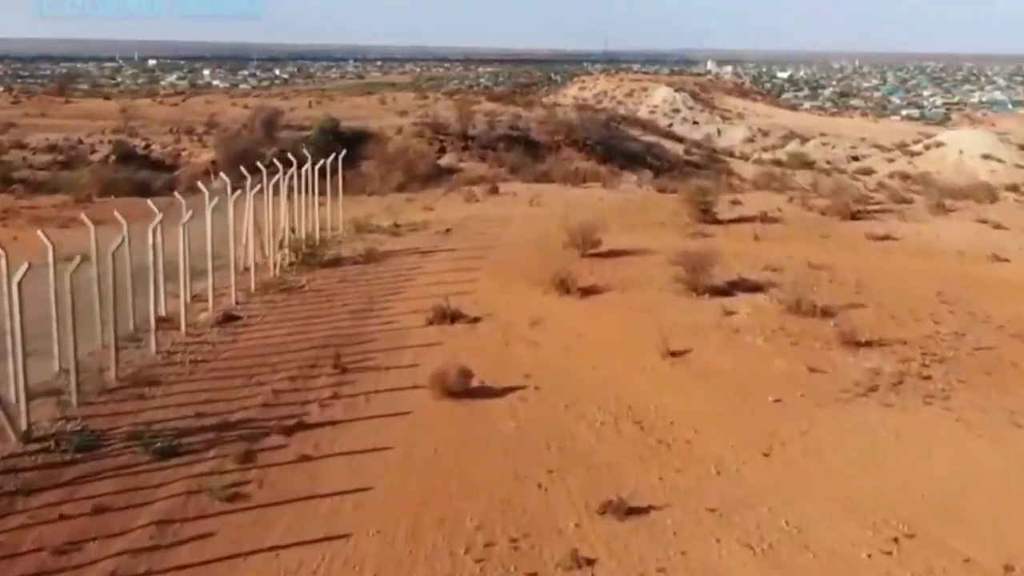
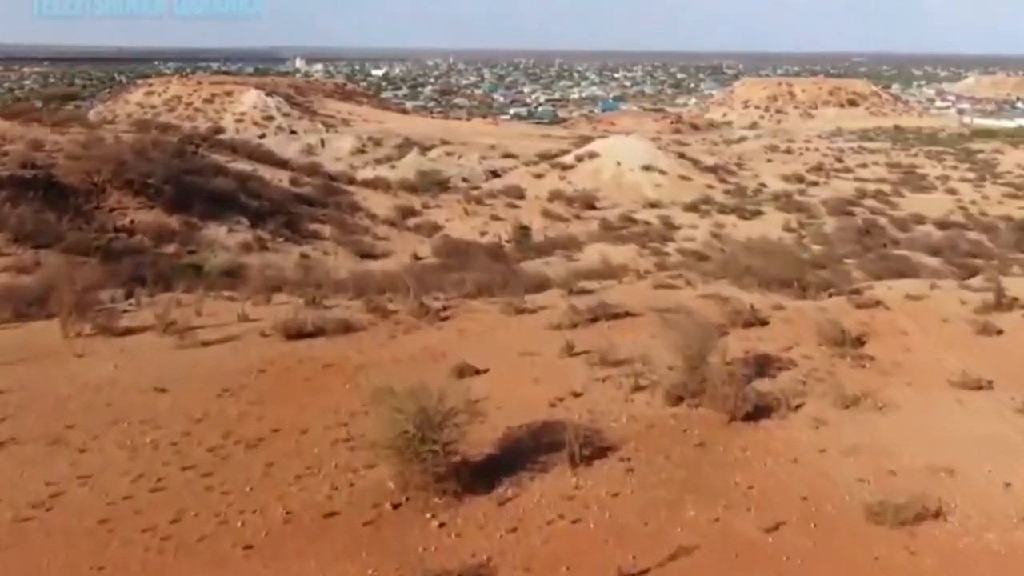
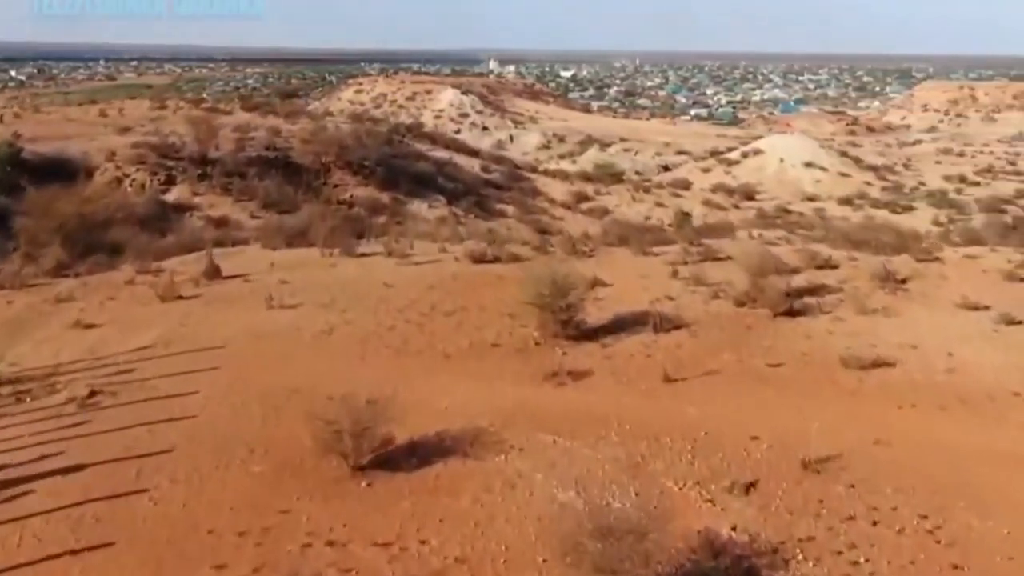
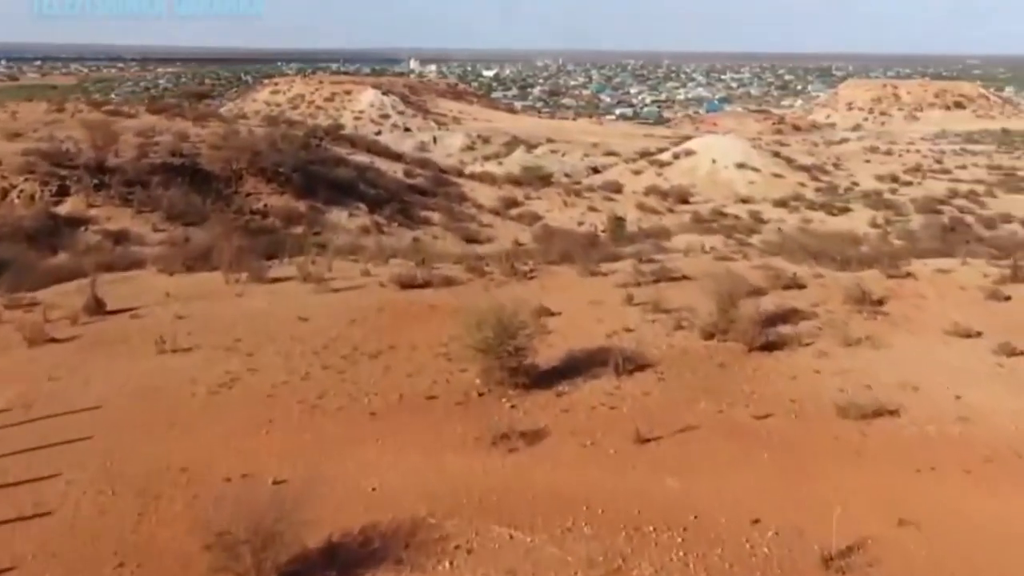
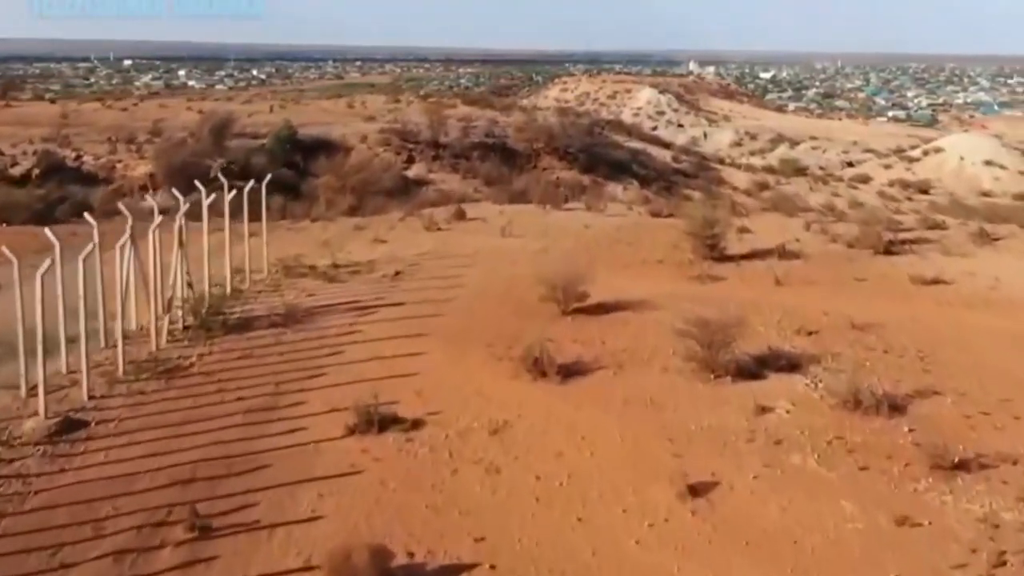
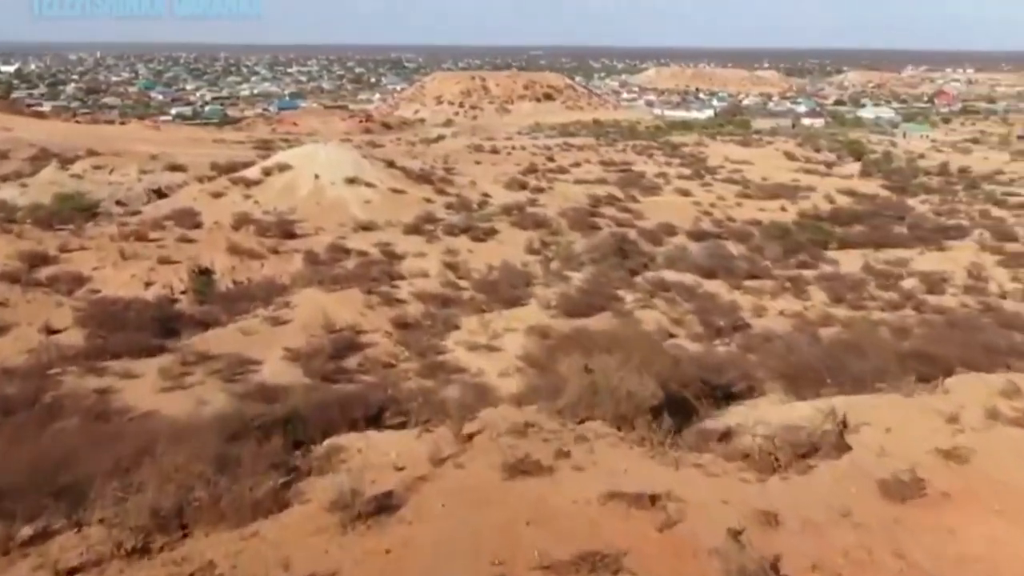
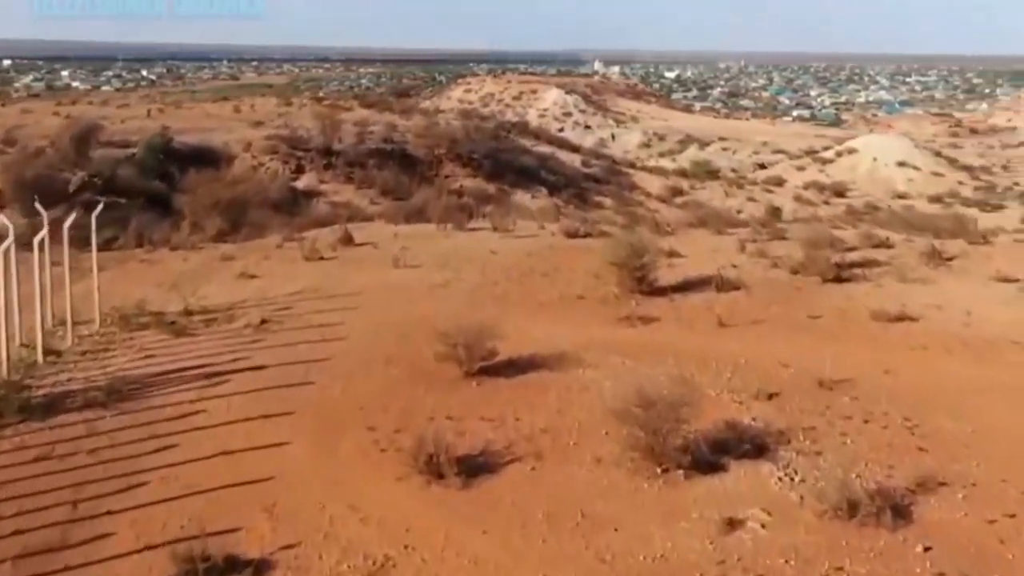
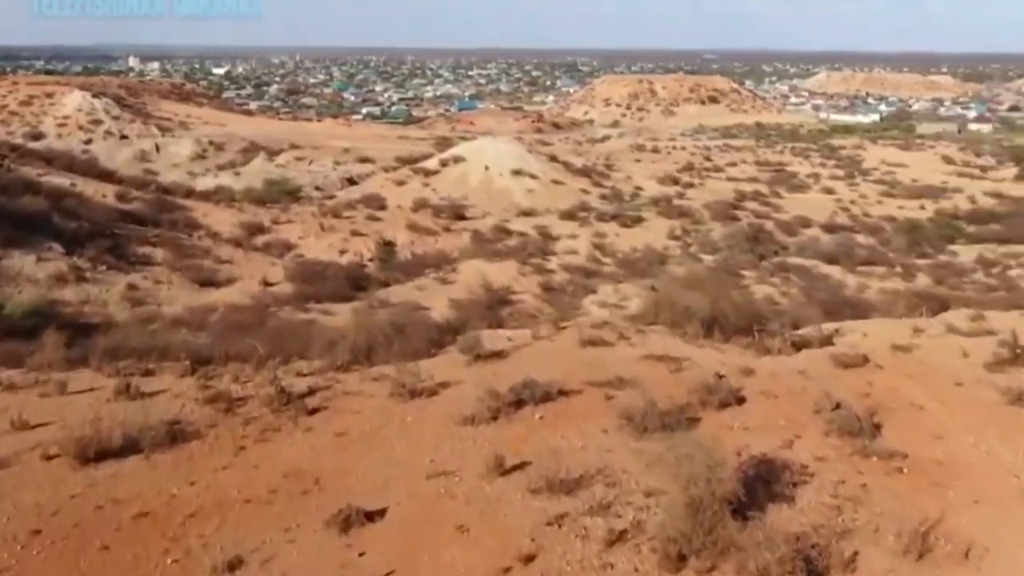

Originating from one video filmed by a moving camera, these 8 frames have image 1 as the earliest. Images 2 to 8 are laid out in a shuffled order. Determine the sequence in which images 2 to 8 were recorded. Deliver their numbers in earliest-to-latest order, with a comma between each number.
5, 7, 3, 4, 2, 8, 6
